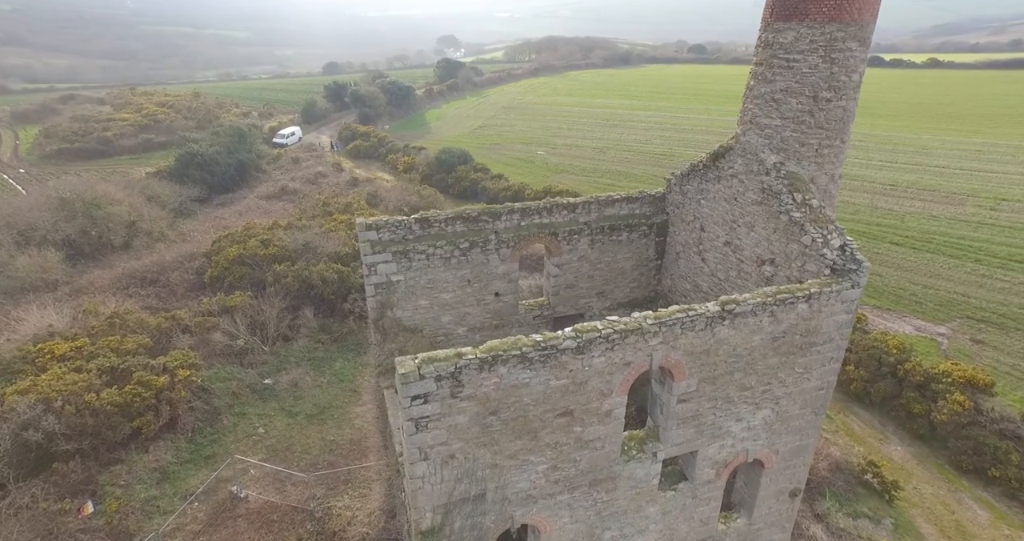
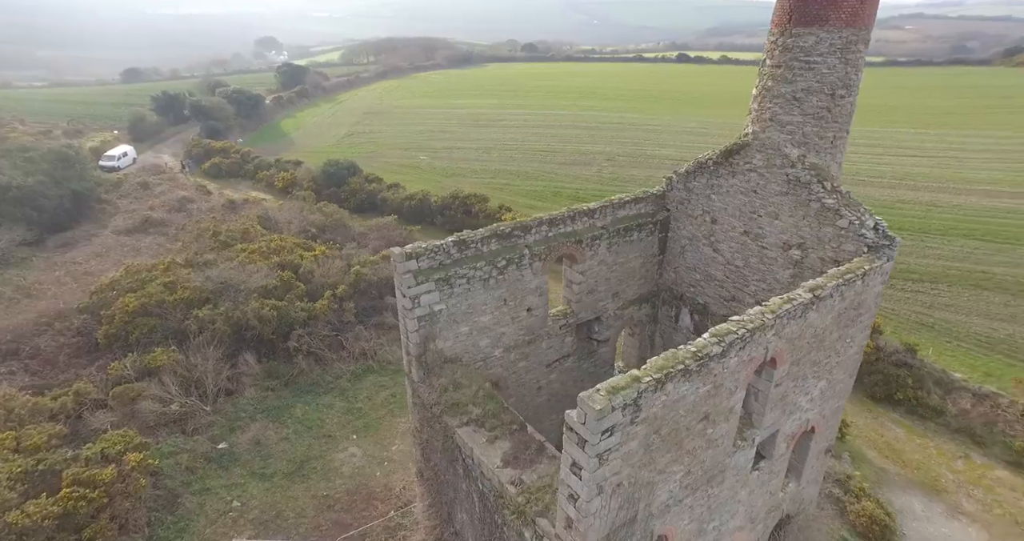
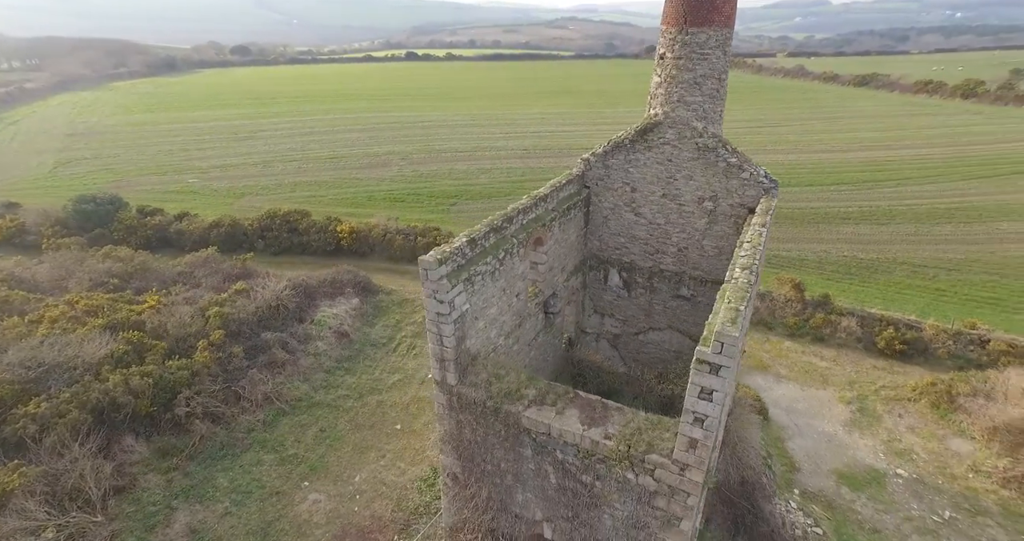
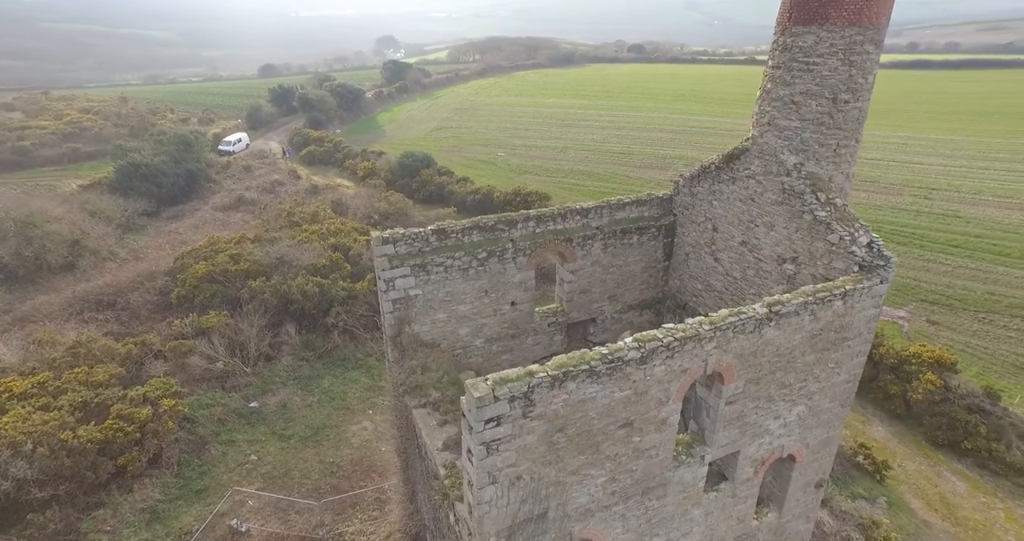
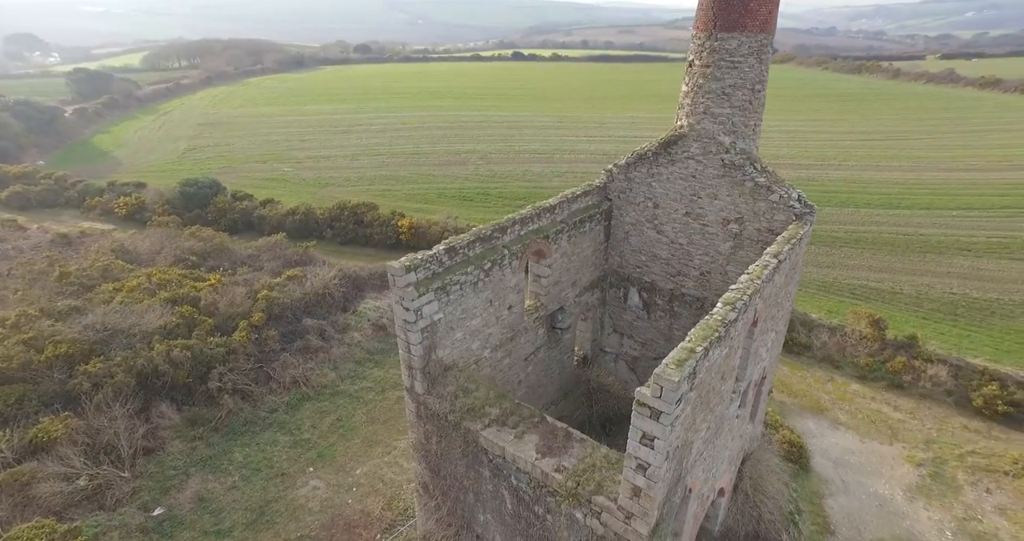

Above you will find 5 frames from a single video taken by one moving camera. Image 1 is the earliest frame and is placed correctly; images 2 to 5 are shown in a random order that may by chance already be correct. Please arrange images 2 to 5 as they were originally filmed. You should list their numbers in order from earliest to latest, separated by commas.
4, 2, 5, 3
